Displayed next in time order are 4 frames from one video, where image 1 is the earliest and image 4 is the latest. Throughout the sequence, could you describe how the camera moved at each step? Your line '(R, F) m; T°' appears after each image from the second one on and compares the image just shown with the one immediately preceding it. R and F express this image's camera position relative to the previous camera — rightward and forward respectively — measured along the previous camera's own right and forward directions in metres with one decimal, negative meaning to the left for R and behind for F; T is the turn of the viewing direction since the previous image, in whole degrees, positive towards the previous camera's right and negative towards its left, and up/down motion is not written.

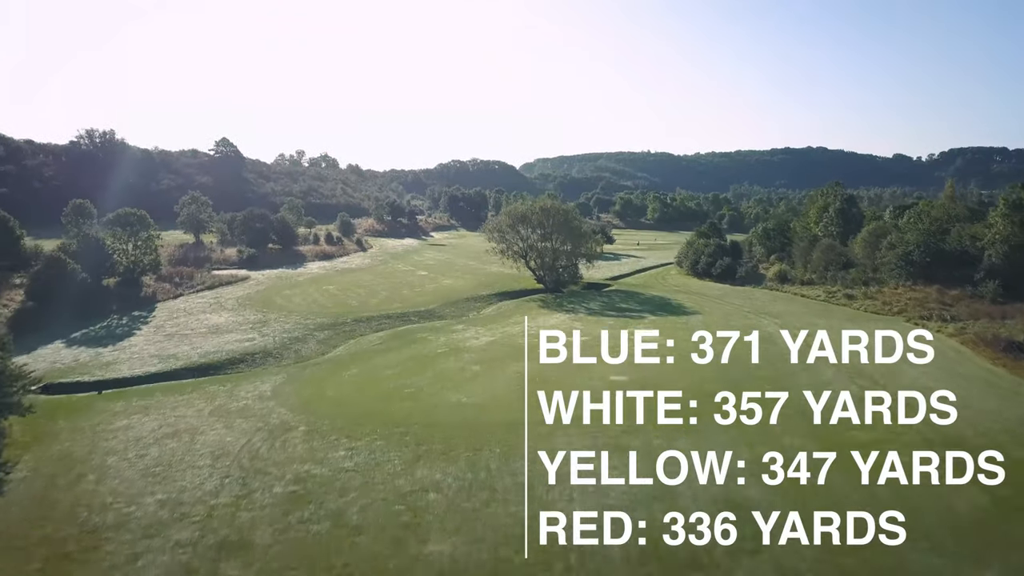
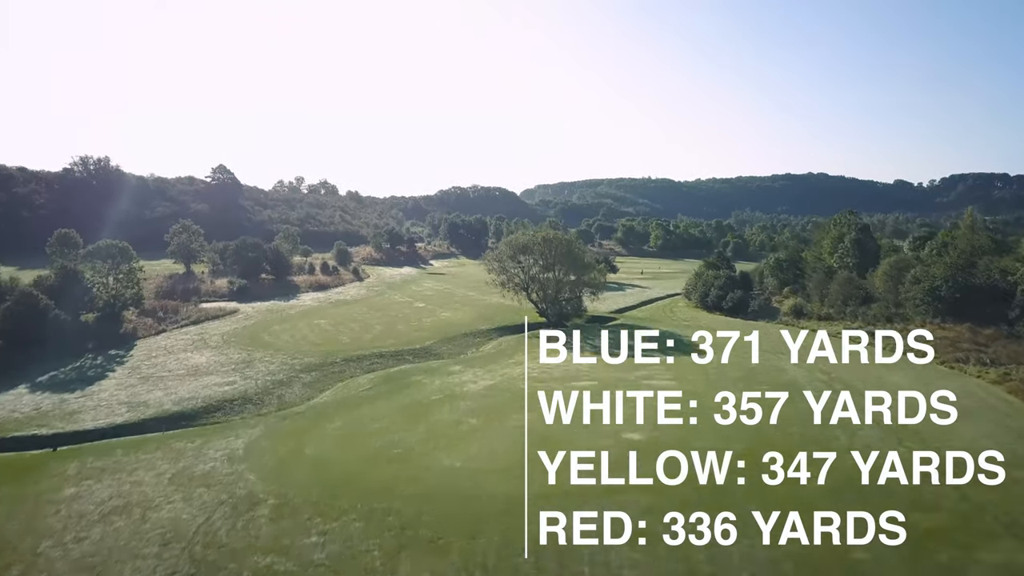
(0.0, +2.7) m; 0°
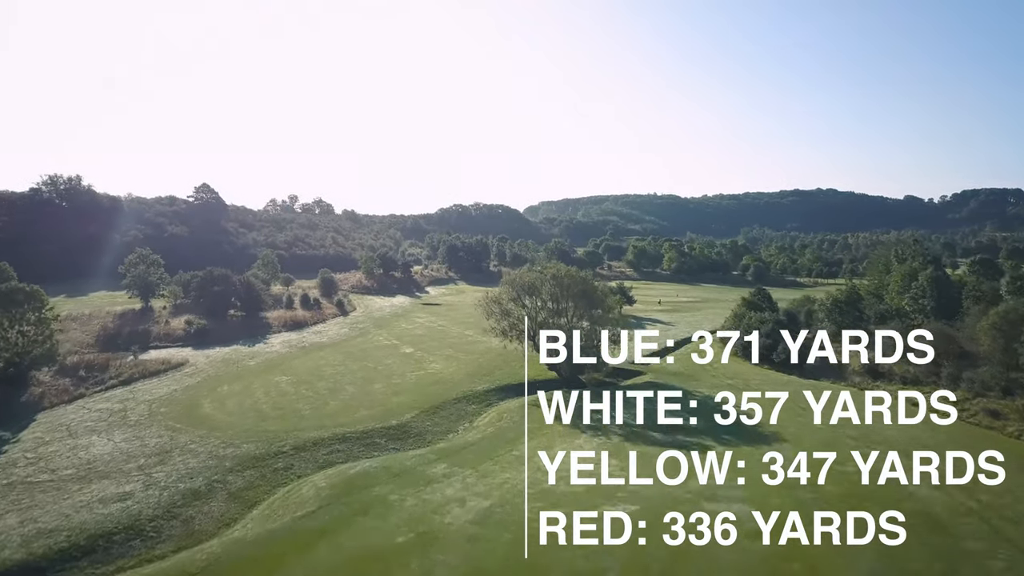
(0.0, +9.9) m; 0°
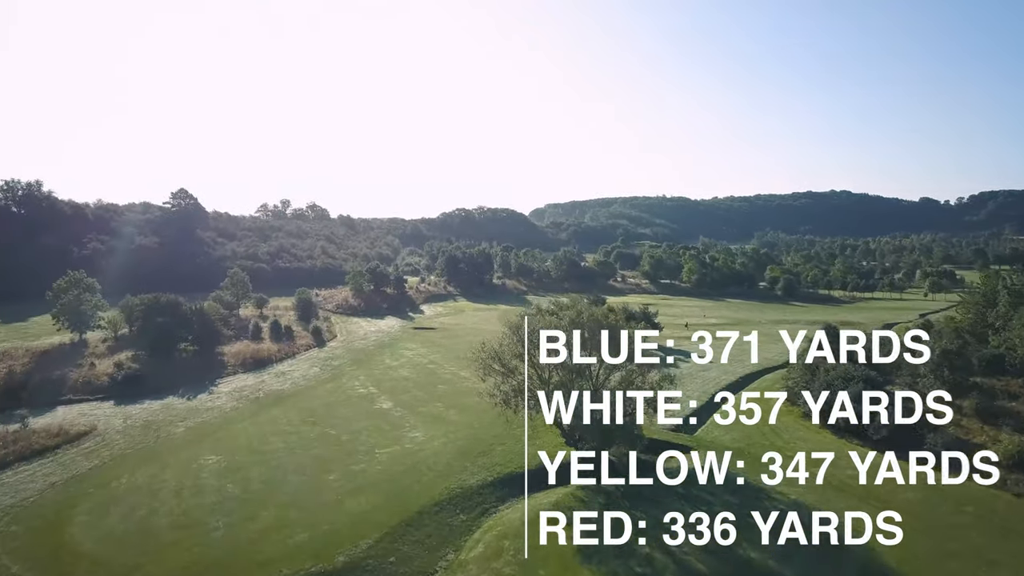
(0.0, +11.7) m; 0°
